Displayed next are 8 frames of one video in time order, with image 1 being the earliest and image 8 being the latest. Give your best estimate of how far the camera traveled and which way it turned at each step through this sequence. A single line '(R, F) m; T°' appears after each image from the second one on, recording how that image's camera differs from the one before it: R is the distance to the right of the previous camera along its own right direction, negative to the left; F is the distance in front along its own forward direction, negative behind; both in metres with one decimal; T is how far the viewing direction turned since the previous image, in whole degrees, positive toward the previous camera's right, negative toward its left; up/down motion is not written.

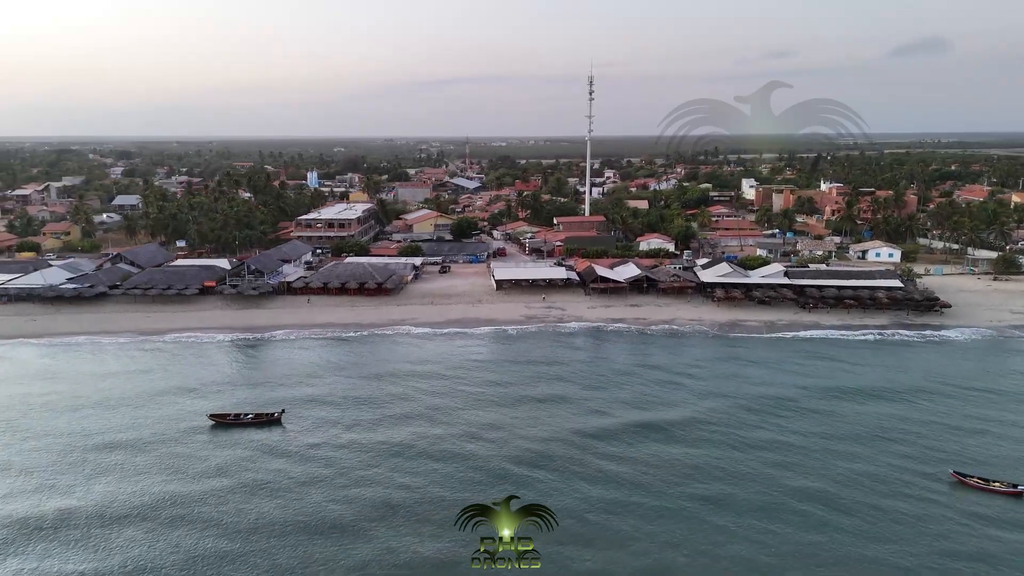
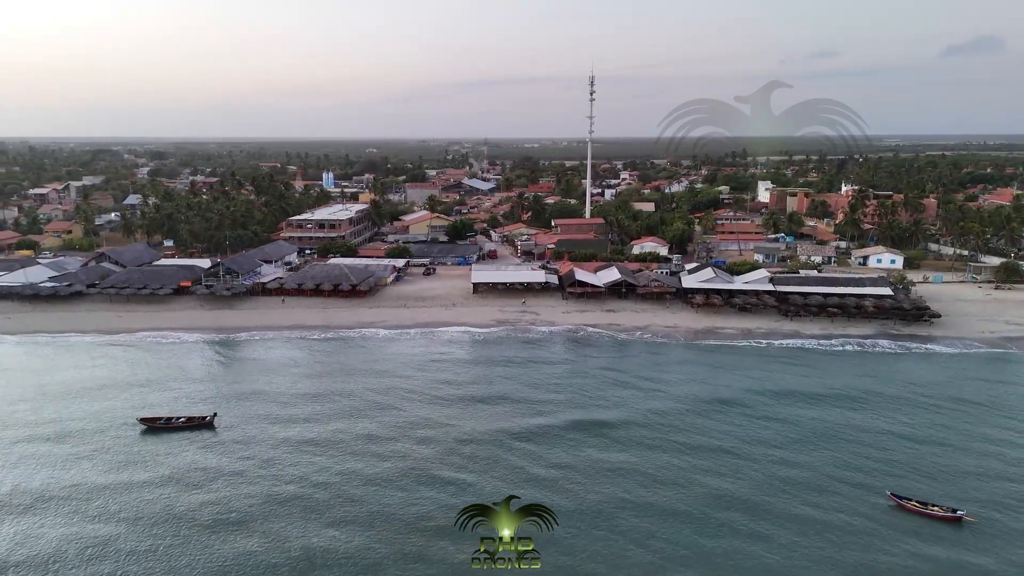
(+3.8, +1.0) m; -2°
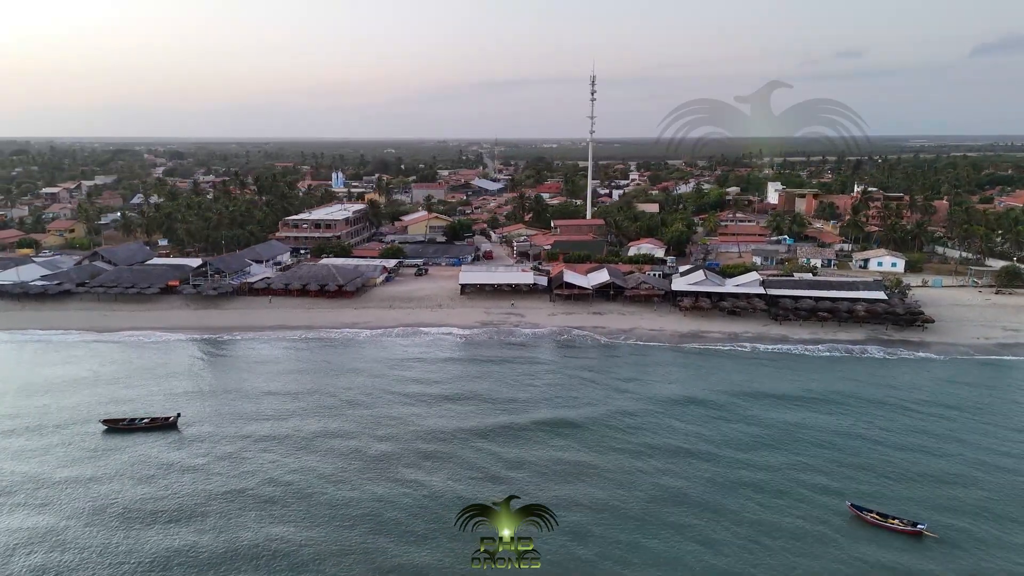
(+2.1, +0.5) m; -1°
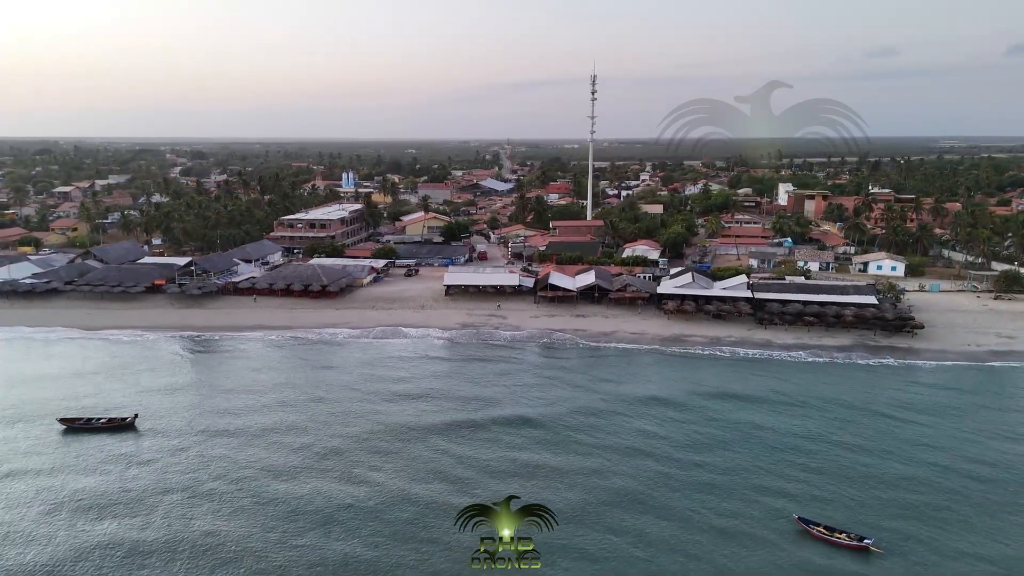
(+2.4, +0.5) m; -2°
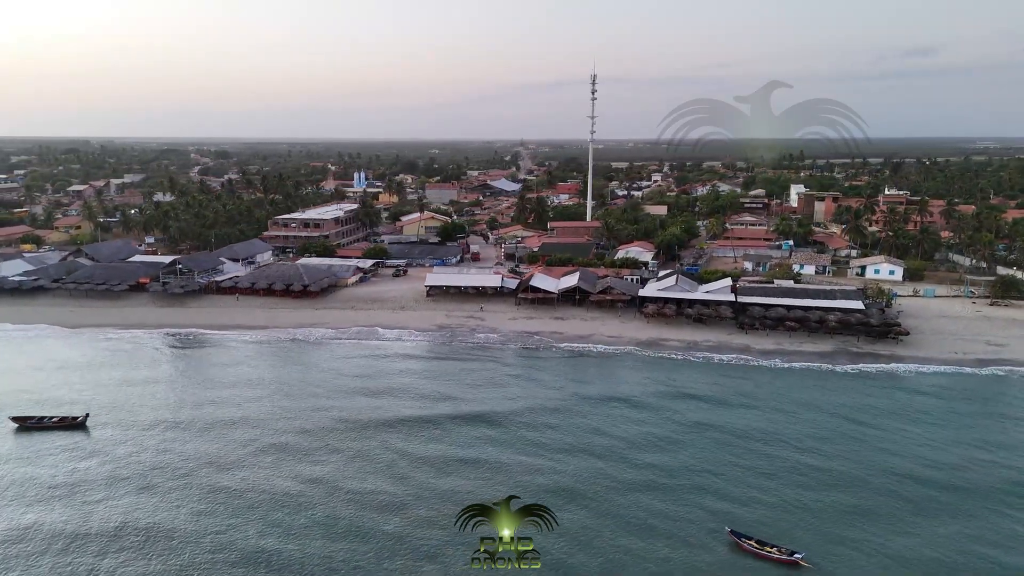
(+2.8, +0.6) m; -2°
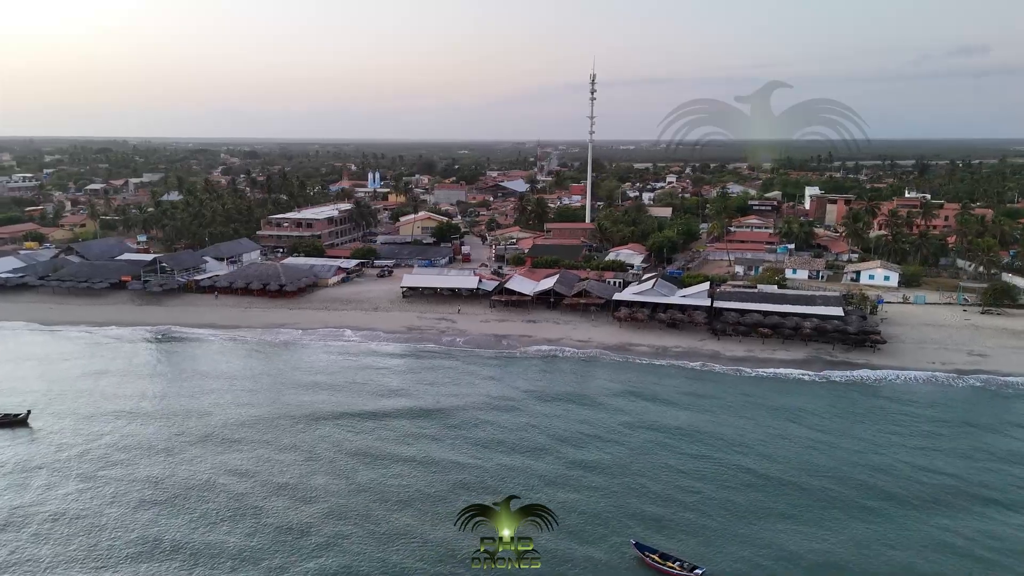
(+3.5, +0.6) m; -2°
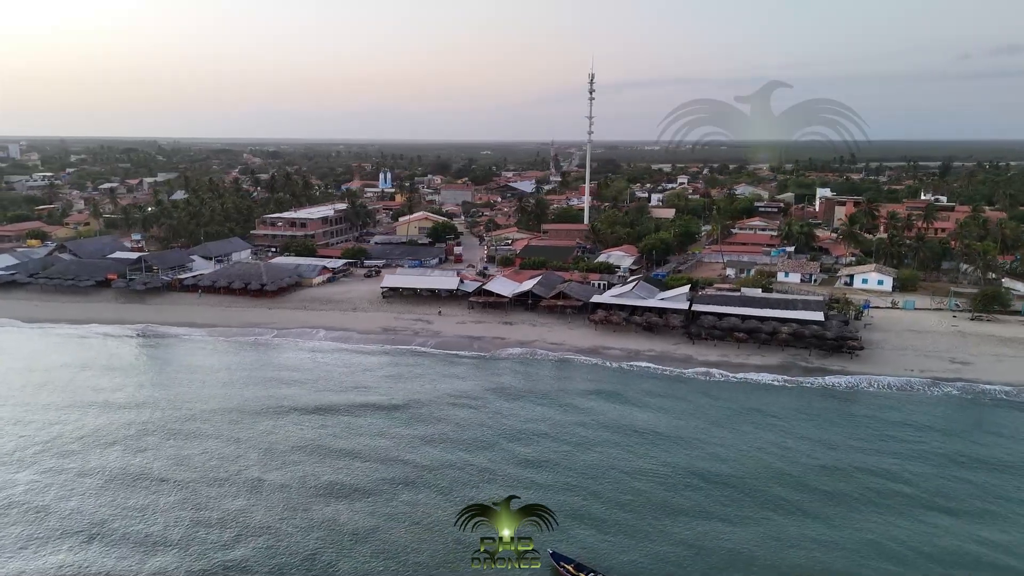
(+2.9, +0.4) m; -2°
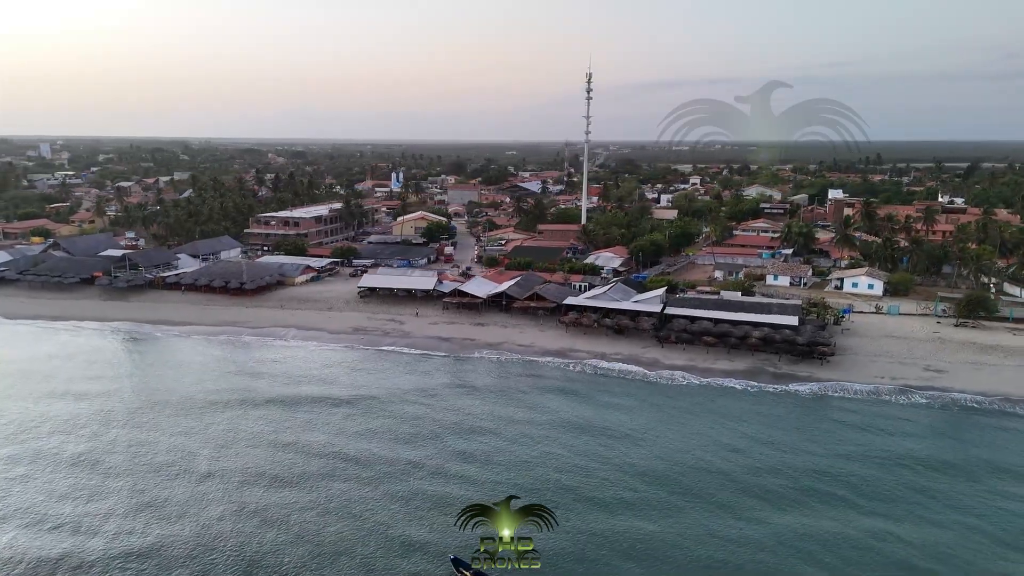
(+3.2, +0.4) m; -2°
